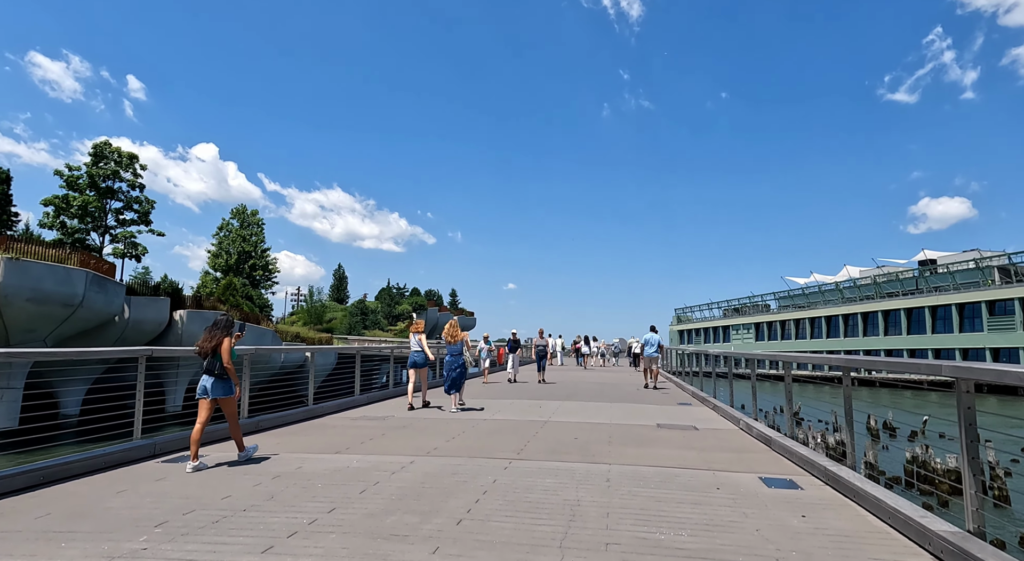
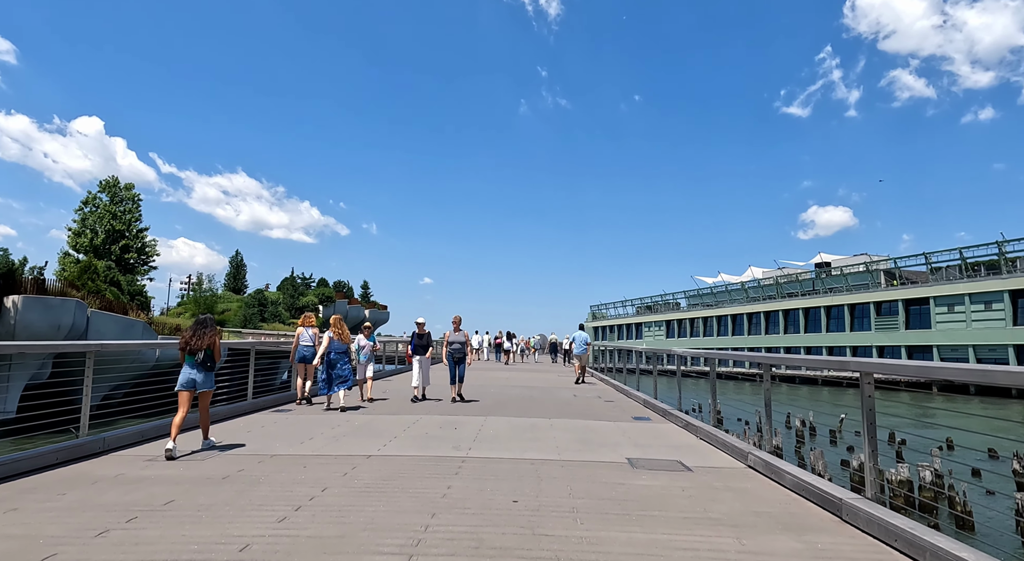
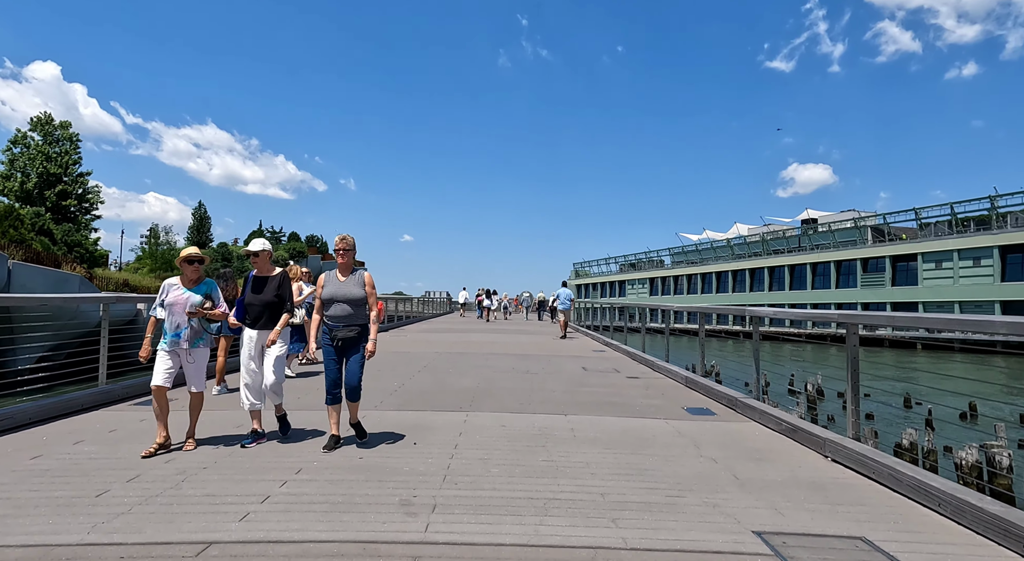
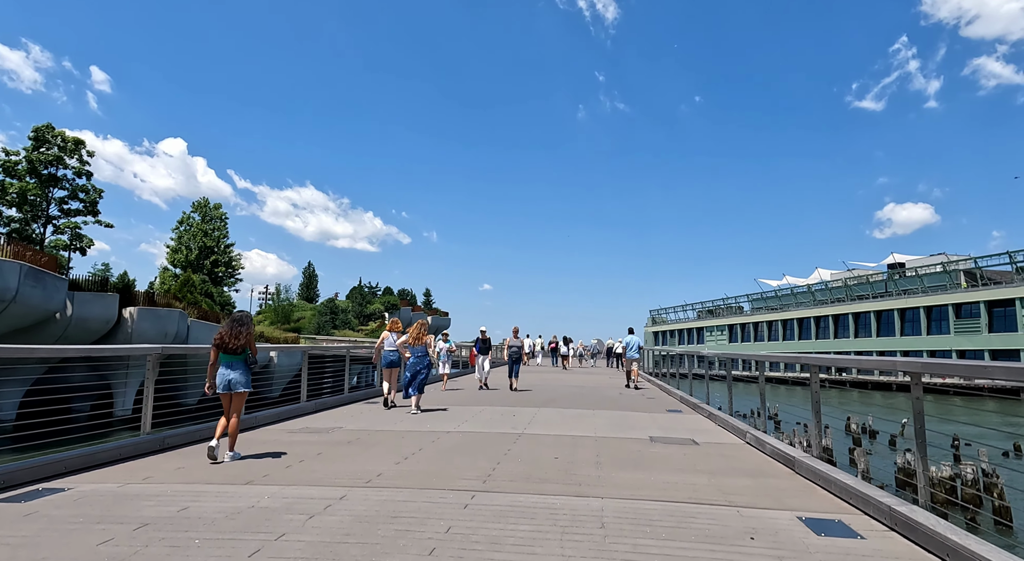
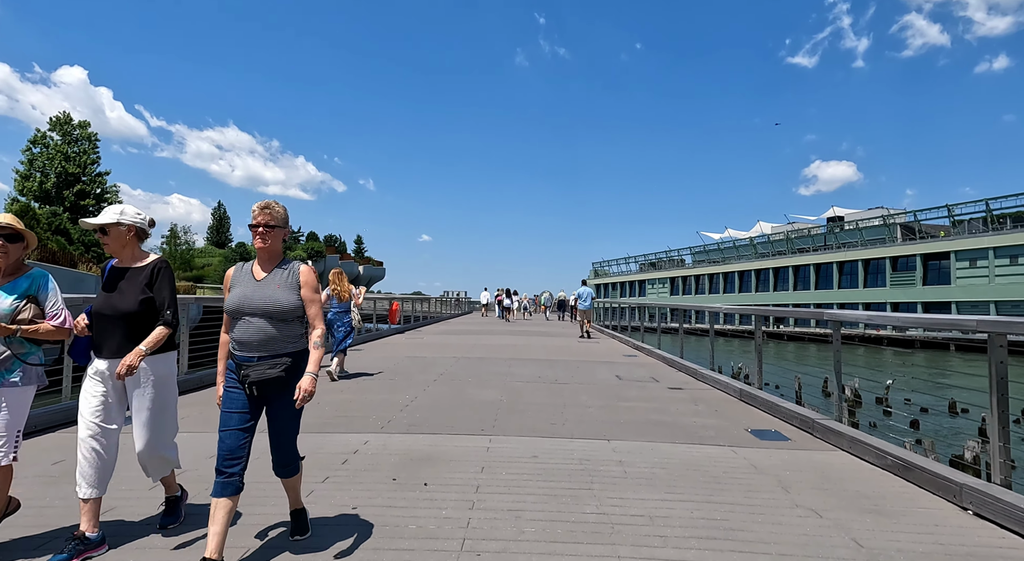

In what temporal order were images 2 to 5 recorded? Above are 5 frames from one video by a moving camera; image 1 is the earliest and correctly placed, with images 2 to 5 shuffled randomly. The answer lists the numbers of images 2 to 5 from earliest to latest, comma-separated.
4, 2, 3, 5
